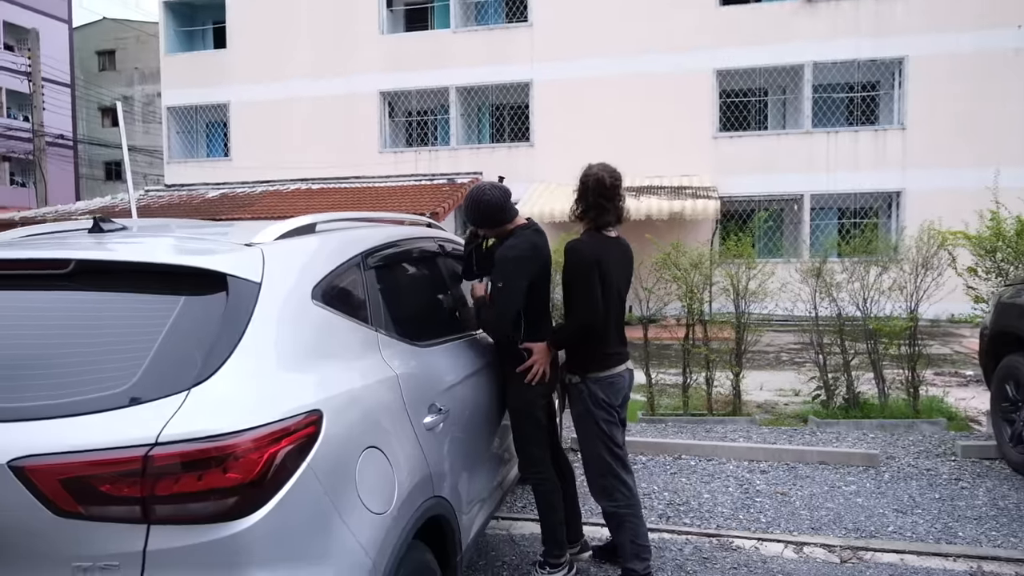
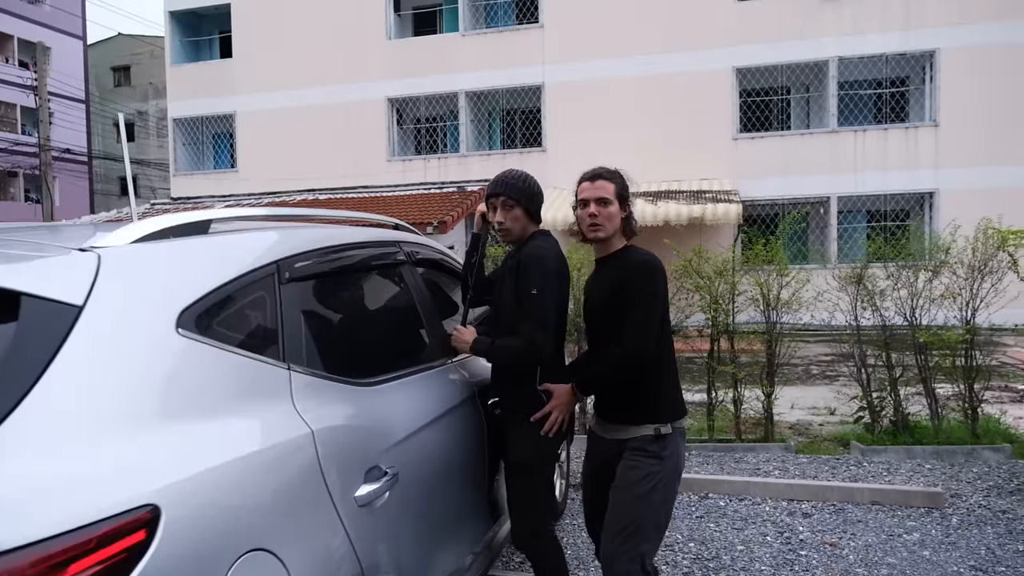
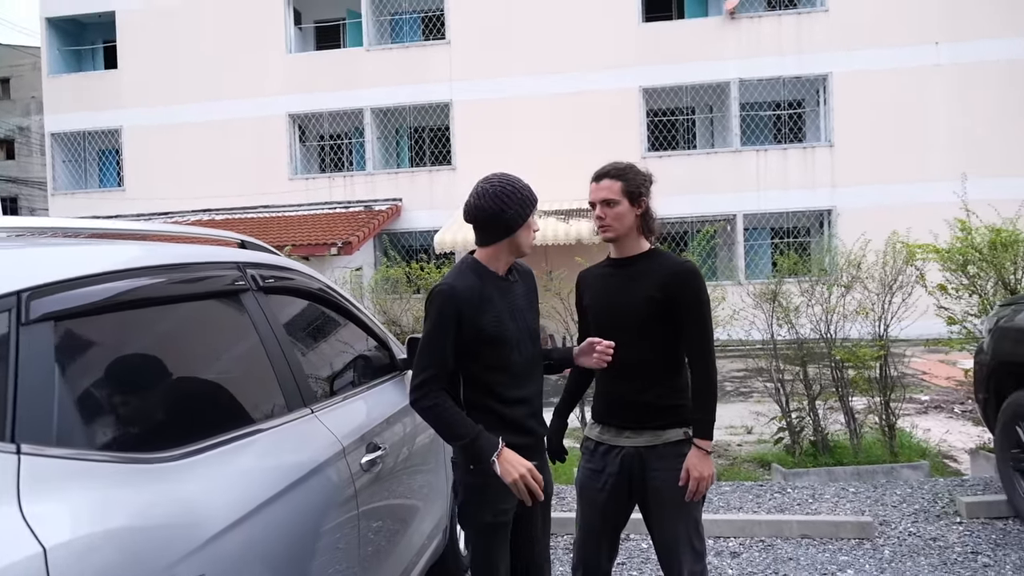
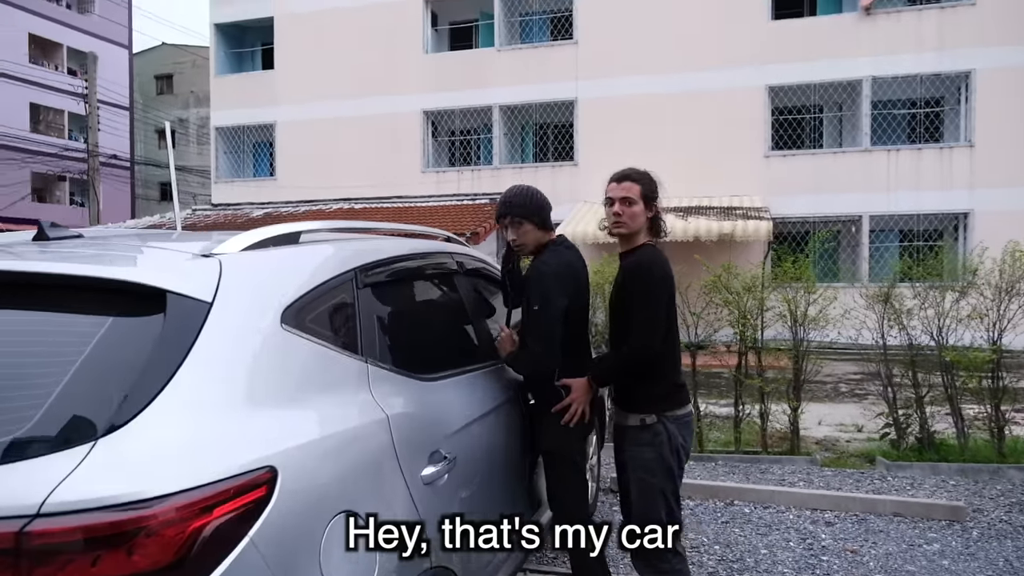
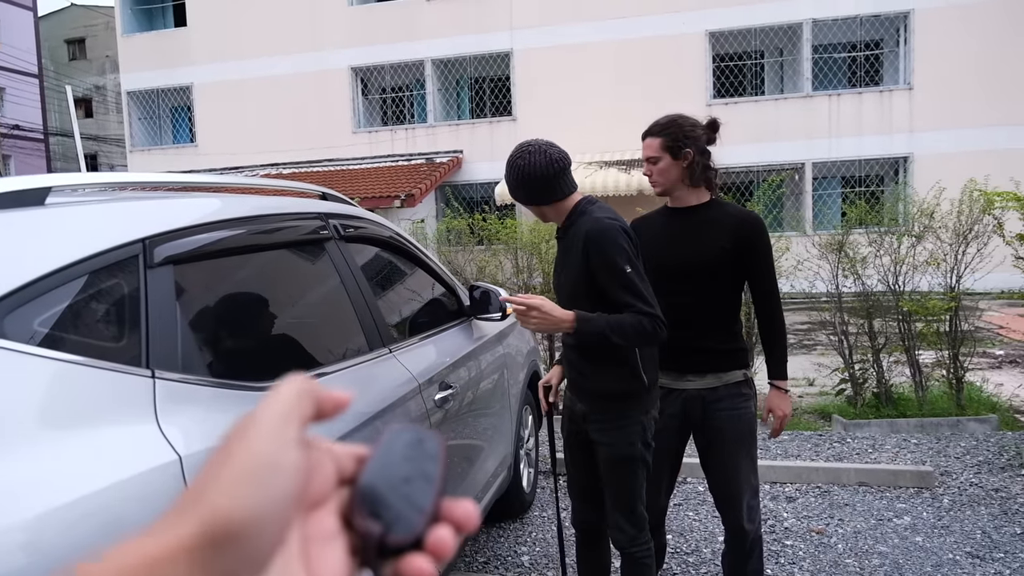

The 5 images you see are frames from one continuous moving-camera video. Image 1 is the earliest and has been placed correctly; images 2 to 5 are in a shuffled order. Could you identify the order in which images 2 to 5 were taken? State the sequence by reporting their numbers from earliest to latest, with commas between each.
4, 2, 5, 3
